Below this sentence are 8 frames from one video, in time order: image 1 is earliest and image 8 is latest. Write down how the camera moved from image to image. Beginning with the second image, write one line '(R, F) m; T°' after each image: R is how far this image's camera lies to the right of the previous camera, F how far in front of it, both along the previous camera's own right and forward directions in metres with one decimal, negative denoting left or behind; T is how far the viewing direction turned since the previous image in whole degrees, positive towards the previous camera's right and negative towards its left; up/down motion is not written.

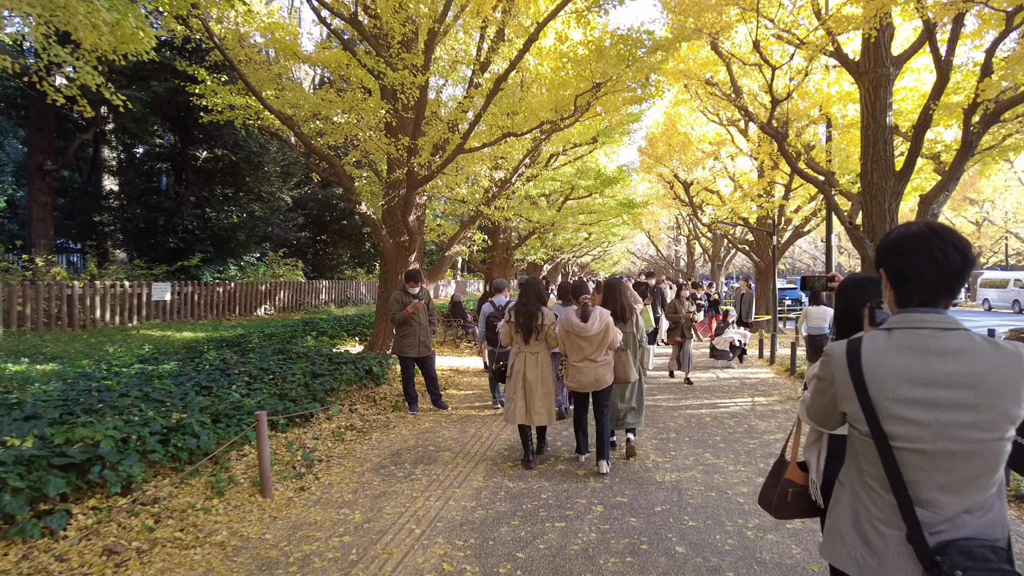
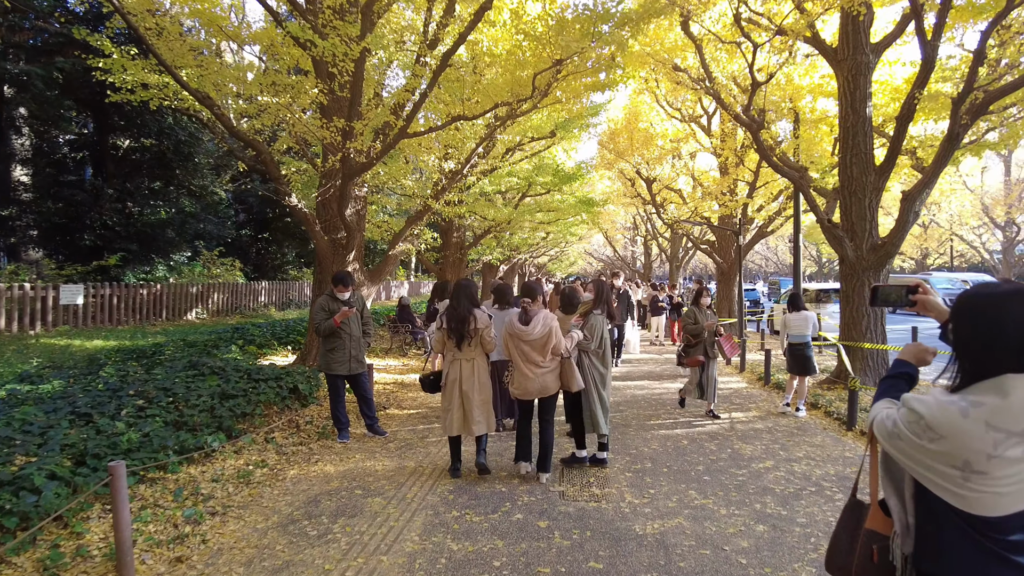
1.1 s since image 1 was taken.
(+0.1, +1.0) m; +4°
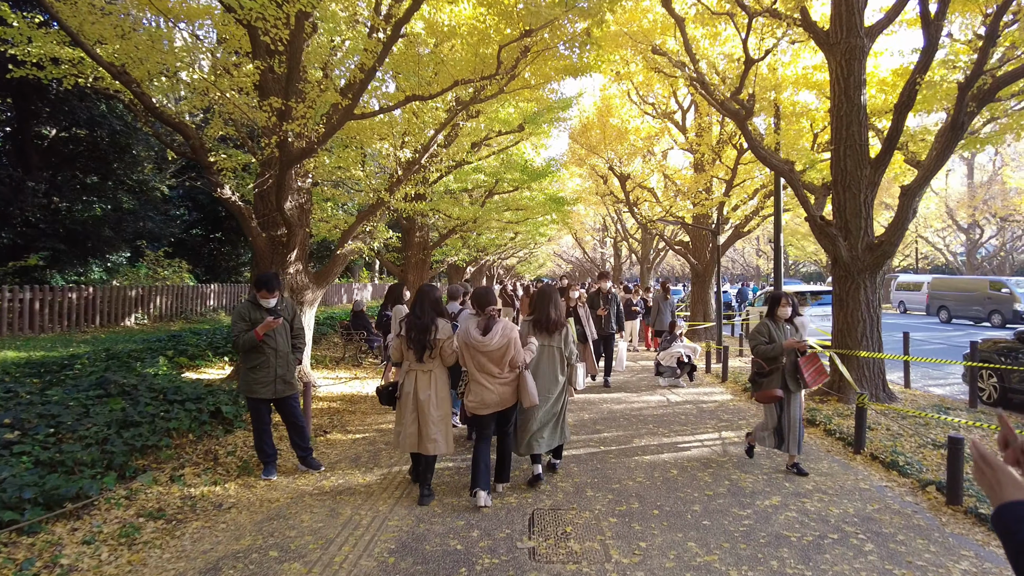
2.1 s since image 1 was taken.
(+0.1, +0.9) m; +3°
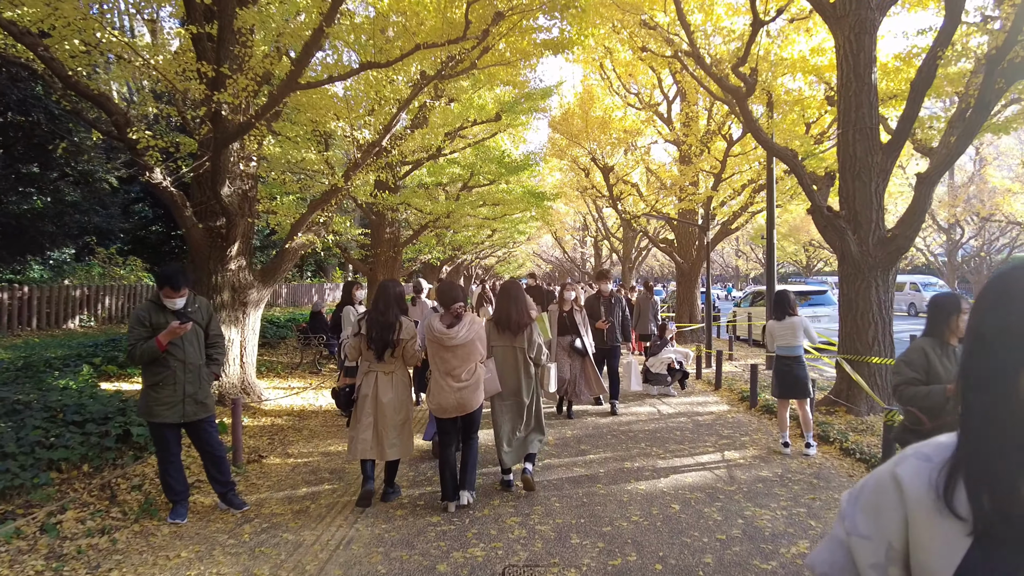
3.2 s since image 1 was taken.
(+0.1, +0.9) m; +2°
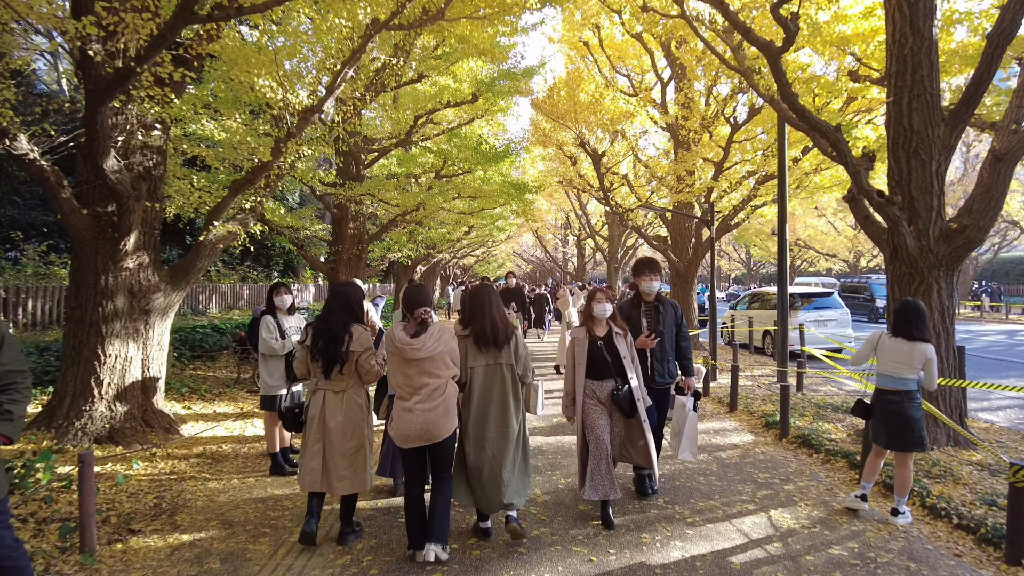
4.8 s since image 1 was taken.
(0.0, +1.5) m; +2°
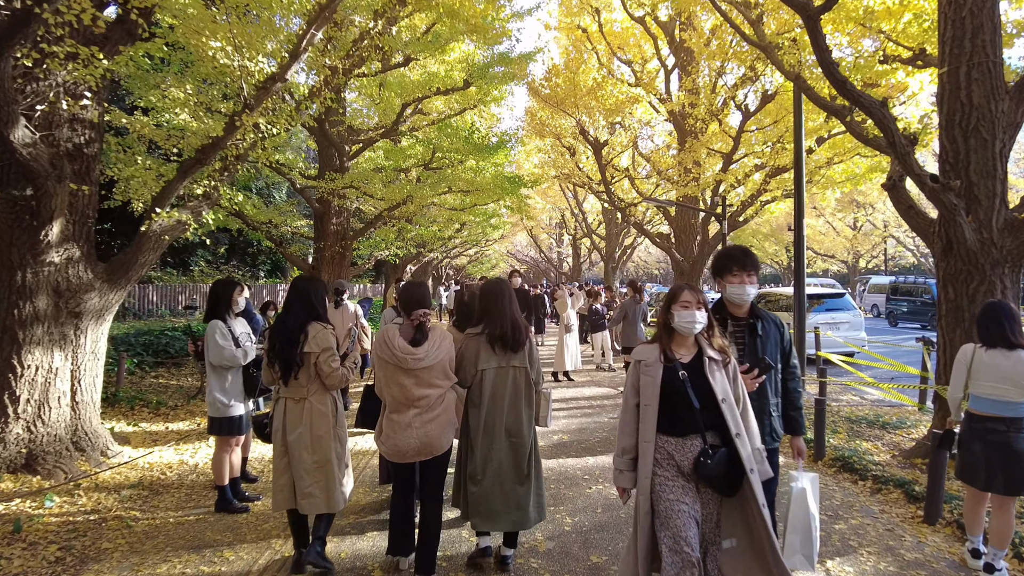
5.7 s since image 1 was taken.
(0.0, +0.8) m; +1°
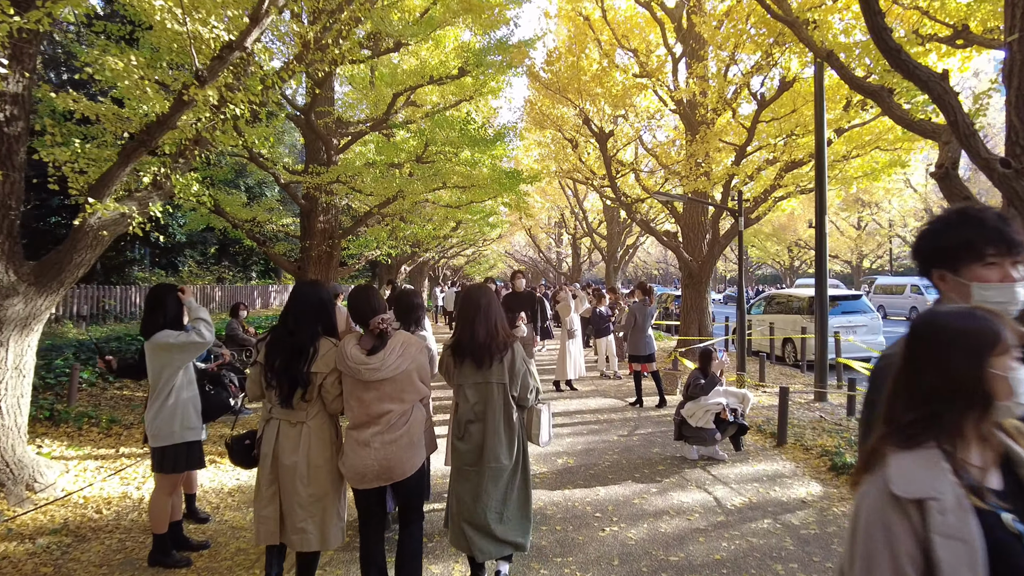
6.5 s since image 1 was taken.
(0.0, +0.7) m; 0°
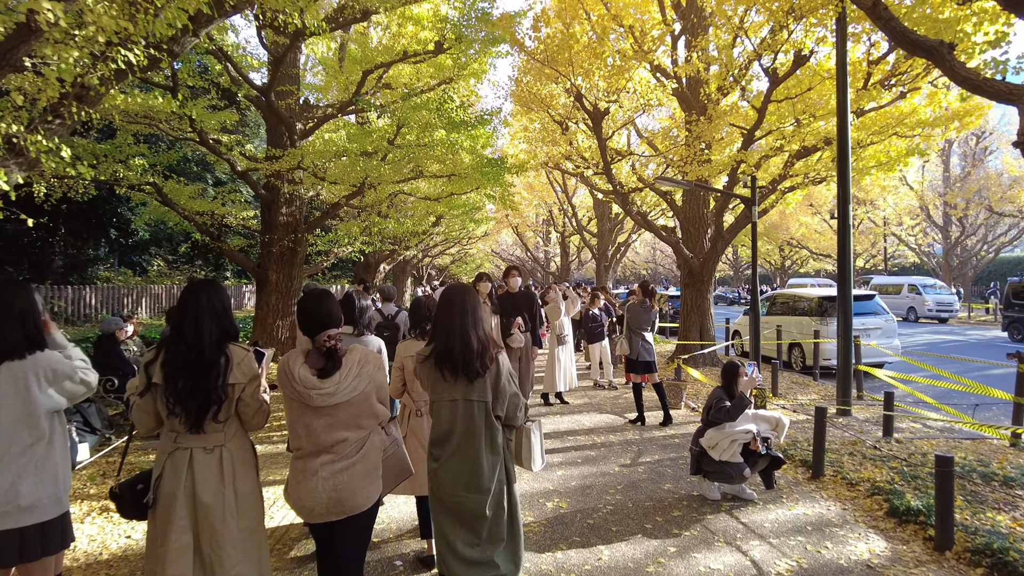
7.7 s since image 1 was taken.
(+0.1, +1.1) m; +1°
